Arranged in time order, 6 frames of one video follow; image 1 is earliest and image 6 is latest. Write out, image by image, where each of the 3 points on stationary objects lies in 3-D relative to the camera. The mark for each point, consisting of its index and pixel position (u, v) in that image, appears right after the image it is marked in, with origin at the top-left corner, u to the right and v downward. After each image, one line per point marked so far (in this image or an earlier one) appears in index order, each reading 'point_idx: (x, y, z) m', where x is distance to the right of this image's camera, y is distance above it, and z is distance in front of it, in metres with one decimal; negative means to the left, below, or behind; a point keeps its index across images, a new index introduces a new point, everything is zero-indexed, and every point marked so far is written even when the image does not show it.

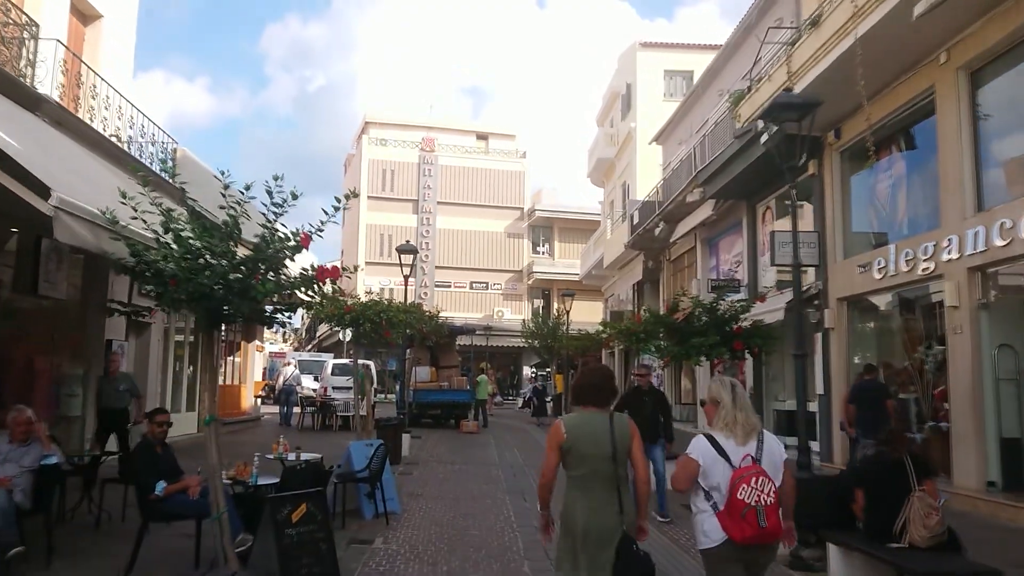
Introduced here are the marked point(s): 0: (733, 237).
0: (+5.2, +1.2, +19.9) m
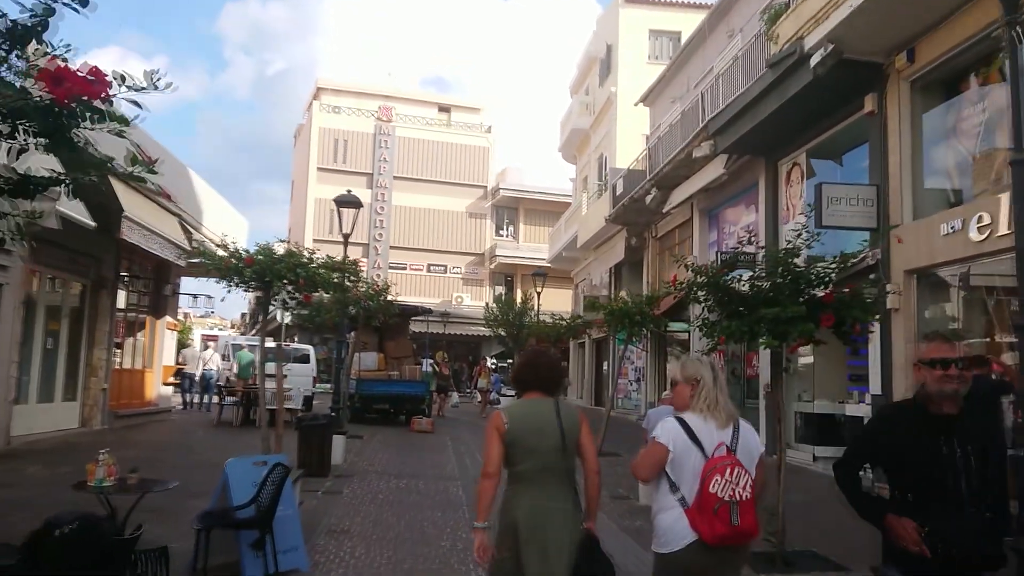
0: (+4.6, +1.6, +16.7) m
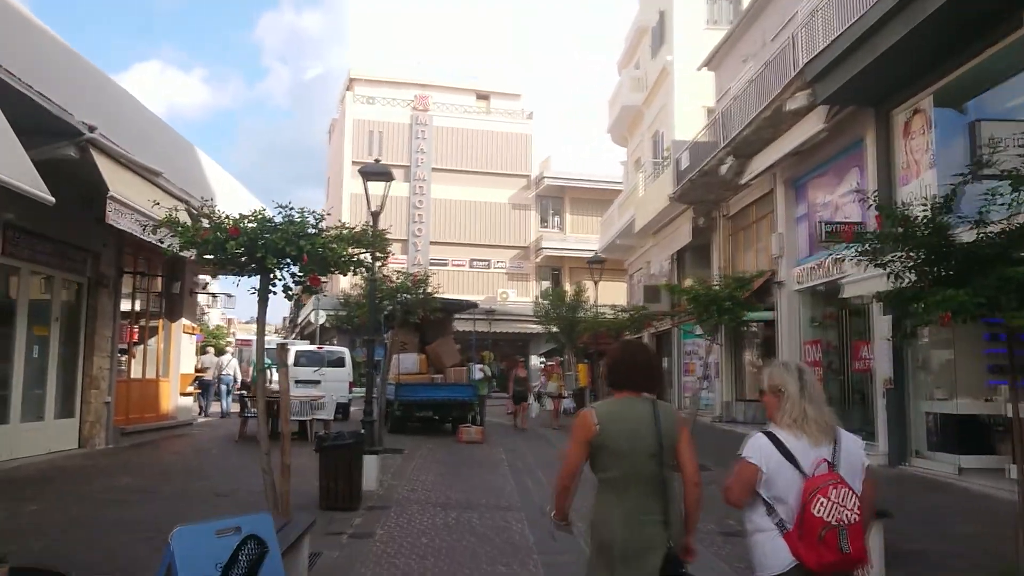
0: (+5.5, +2.0, +14.0) m
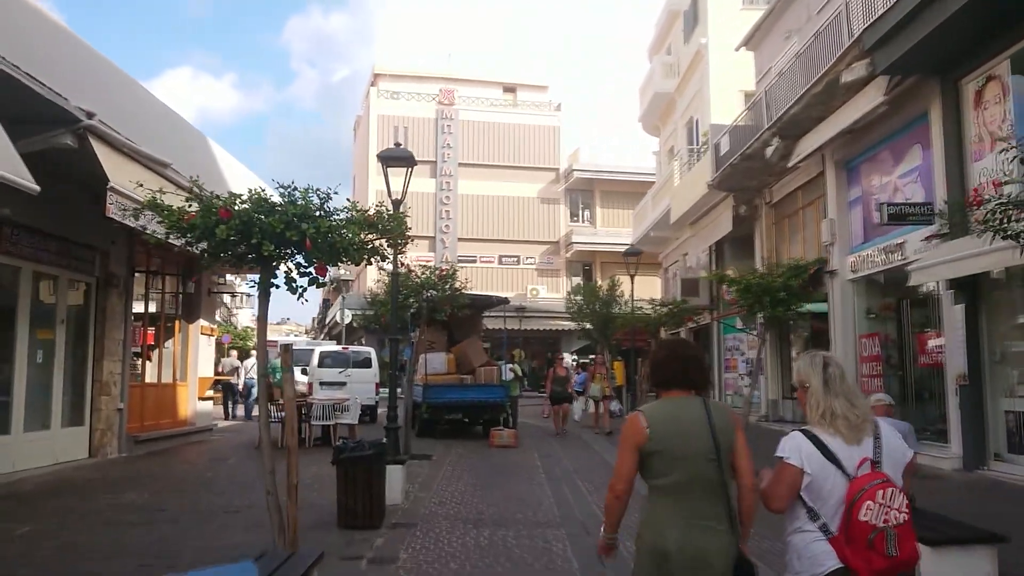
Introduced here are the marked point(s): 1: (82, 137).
0: (+6.0, +2.2, +12.9) m
1: (-5.0, +1.7, +9.8) m
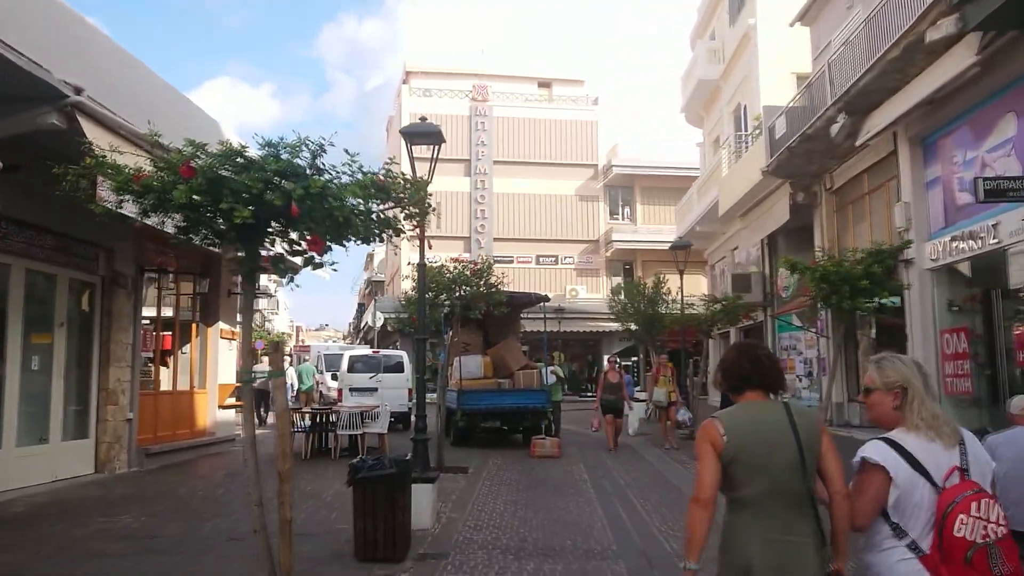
0: (+6.6, +2.3, +11.4) m
1: (-4.6, +1.8, +8.8) m
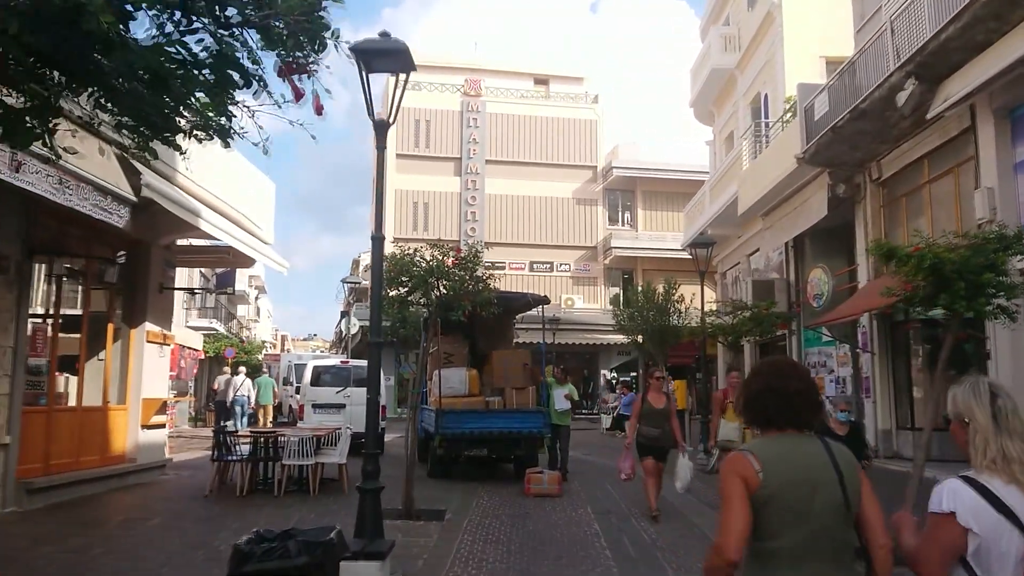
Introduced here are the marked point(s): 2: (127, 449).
0: (+6.5, +2.3, +8.8) m
1: (-4.6, +2.0, +6.1) m
2: (-5.5, -2.3, +12.2) m
